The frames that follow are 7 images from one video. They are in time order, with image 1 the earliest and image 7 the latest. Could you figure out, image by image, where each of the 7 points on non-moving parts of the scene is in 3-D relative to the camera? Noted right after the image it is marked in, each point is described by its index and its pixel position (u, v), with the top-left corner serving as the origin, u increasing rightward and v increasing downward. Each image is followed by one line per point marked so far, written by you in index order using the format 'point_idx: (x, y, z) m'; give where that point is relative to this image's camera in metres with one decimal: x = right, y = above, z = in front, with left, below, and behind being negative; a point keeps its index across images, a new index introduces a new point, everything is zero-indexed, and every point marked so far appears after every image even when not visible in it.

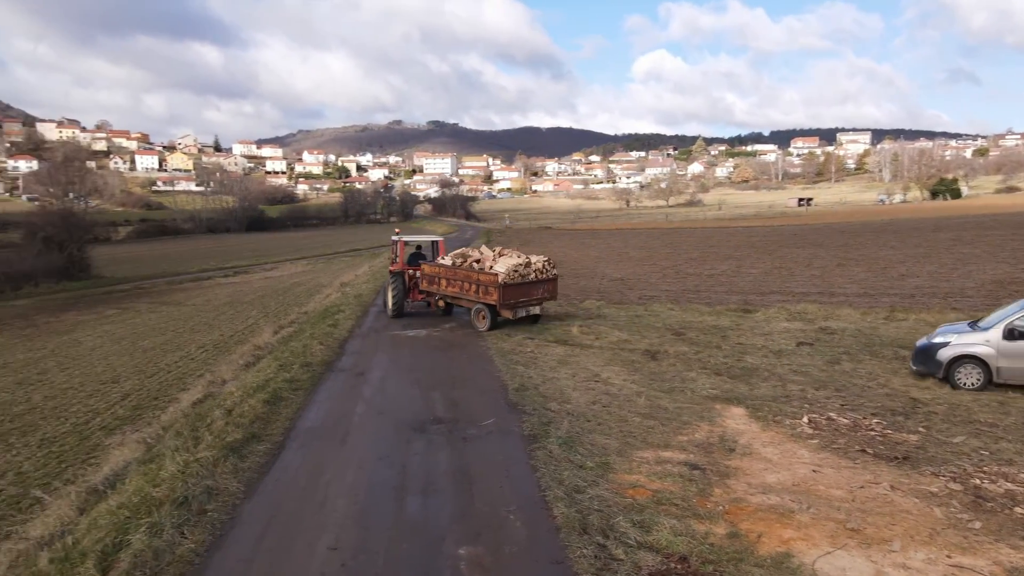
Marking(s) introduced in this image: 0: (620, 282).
0: (+2.9, +0.1, +19.5) m
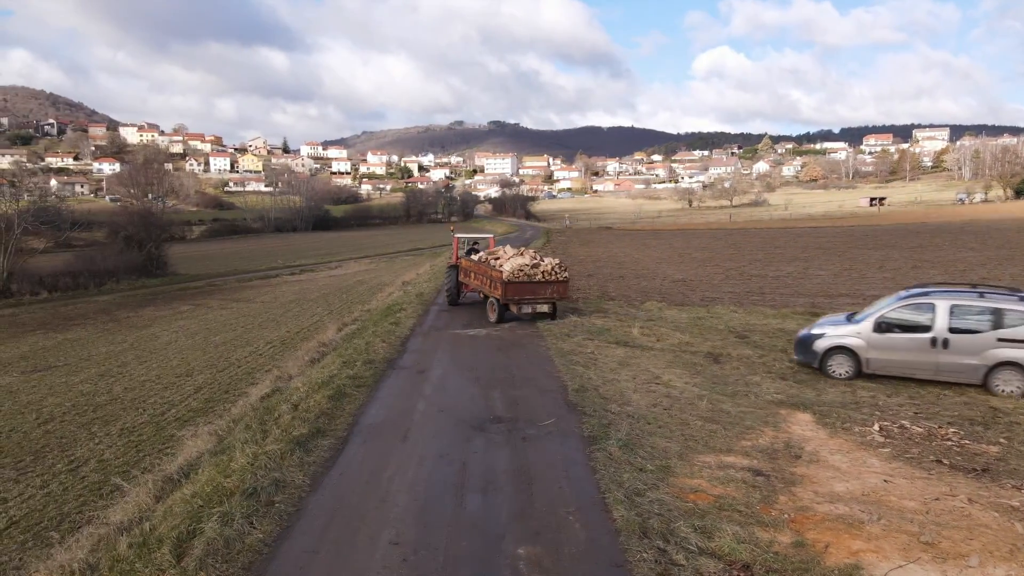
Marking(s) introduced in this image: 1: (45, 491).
0: (+4.5, +0.1, +19.2) m
1: (-4.1, -1.8, +6.4) m
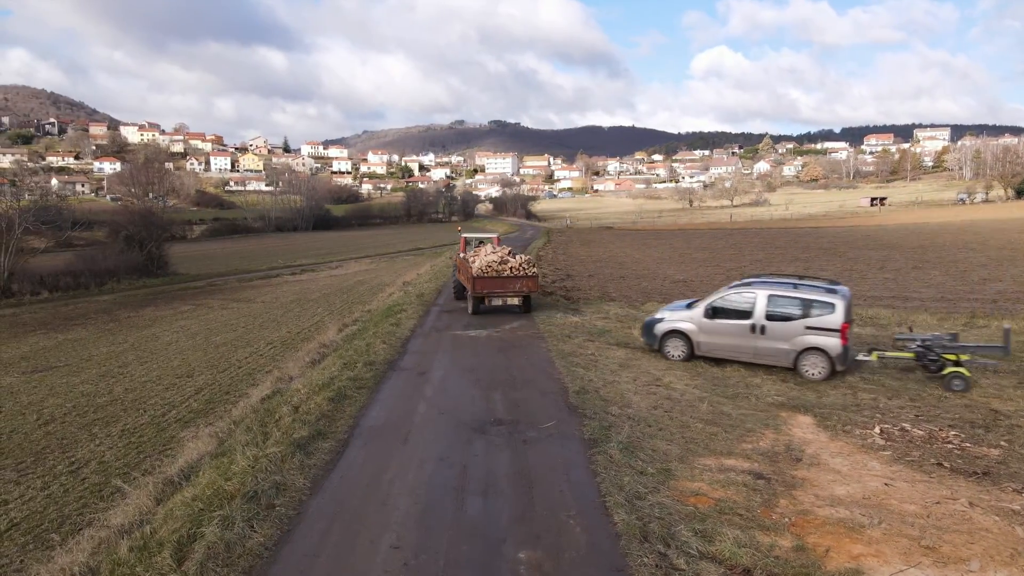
0: (+4.5, +0.1, +19.2) m
1: (-4.1, -1.8, +6.4) m
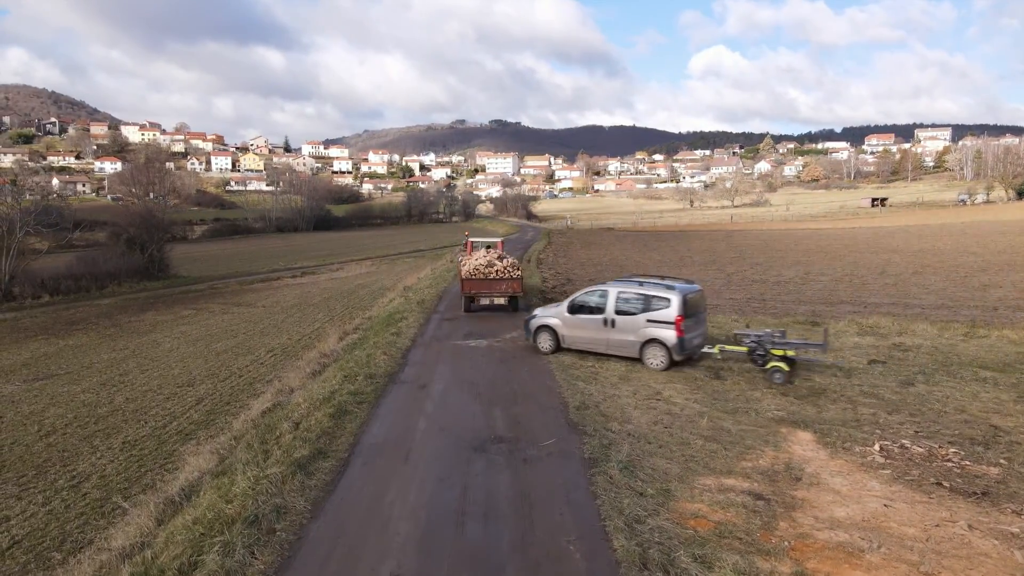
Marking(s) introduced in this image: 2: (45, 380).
0: (+4.5, -0.1, +19.2) m
1: (-4.1, -1.9, +6.4) m
2: (-7.8, -1.5, +12.1) m
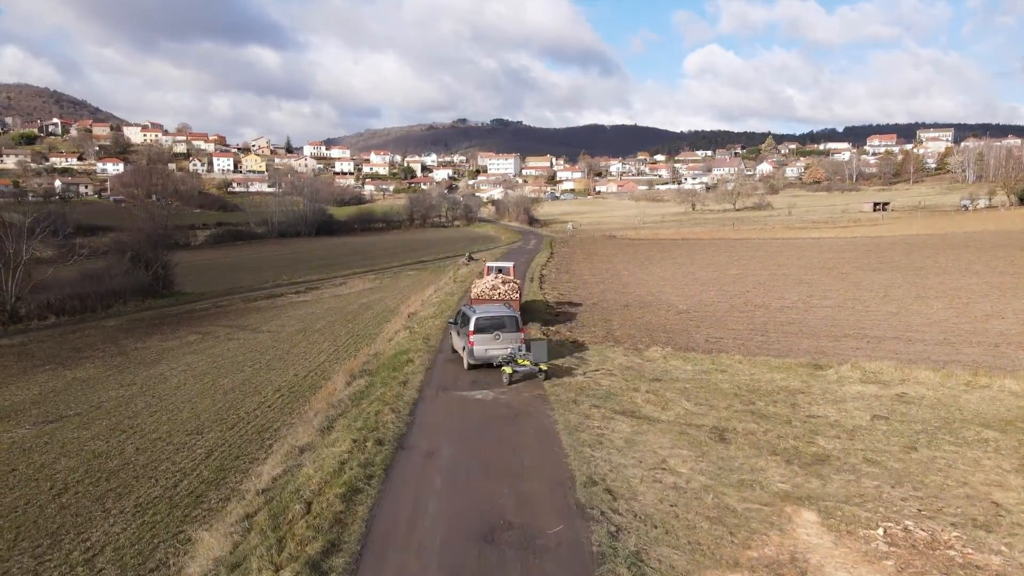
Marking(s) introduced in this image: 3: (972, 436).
0: (+4.6, -0.8, +19.3) m
1: (-4.0, -2.7, +6.5) m
2: (-7.7, -2.3, +12.2) m
3: (+5.6, -1.8, +8.8) m
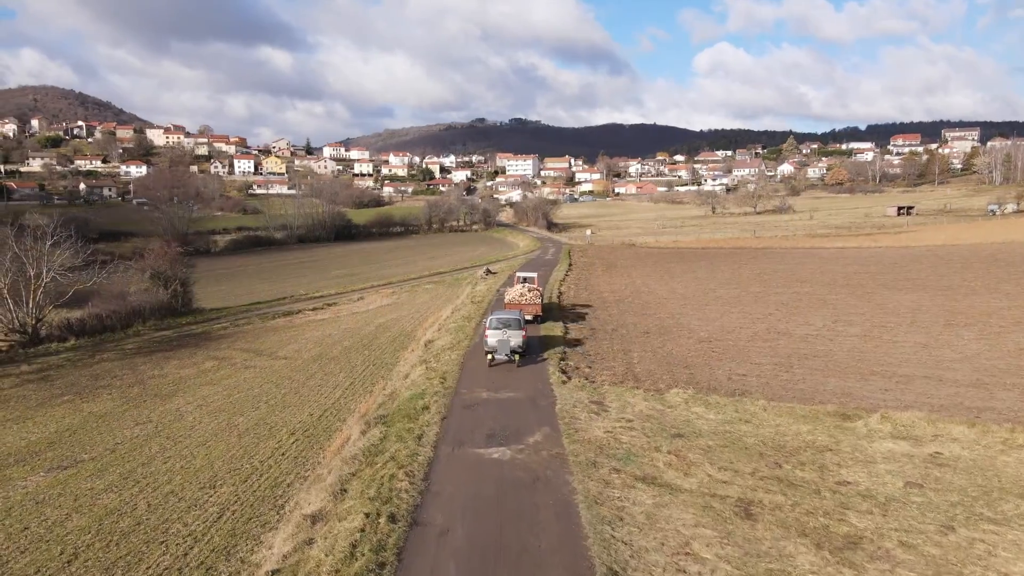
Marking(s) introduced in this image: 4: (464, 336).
0: (+5.1, -1.6, +18.9) m
1: (-3.9, -3.5, +6.3) m
2: (-7.4, -3.0, +12.1) m
3: (+5.8, -2.6, +8.4) m
4: (-1.3, -1.3, +19.8) m
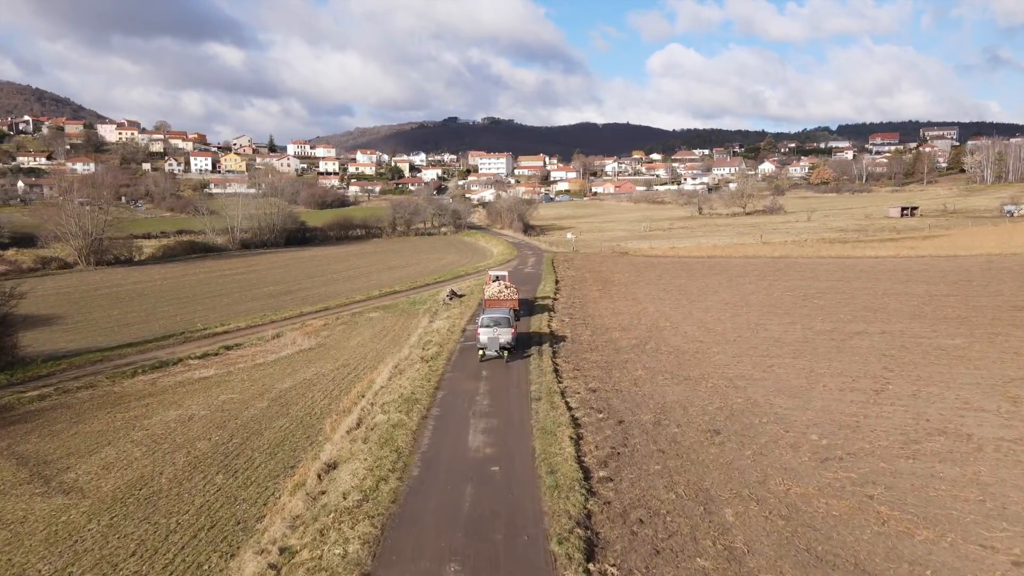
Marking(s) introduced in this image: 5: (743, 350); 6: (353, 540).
0: (+4.7, -2.7, +9.9) m
1: (-3.8, -4.6, -3.0) m
2: (-7.5, -4.2, +2.7) m
3: (+5.8, -3.7, -0.5) m
4: (-1.7, -2.5, +10.6) m
5: (+6.2, -1.7, +19.1) m
6: (-1.7, -2.8, +7.8) m
